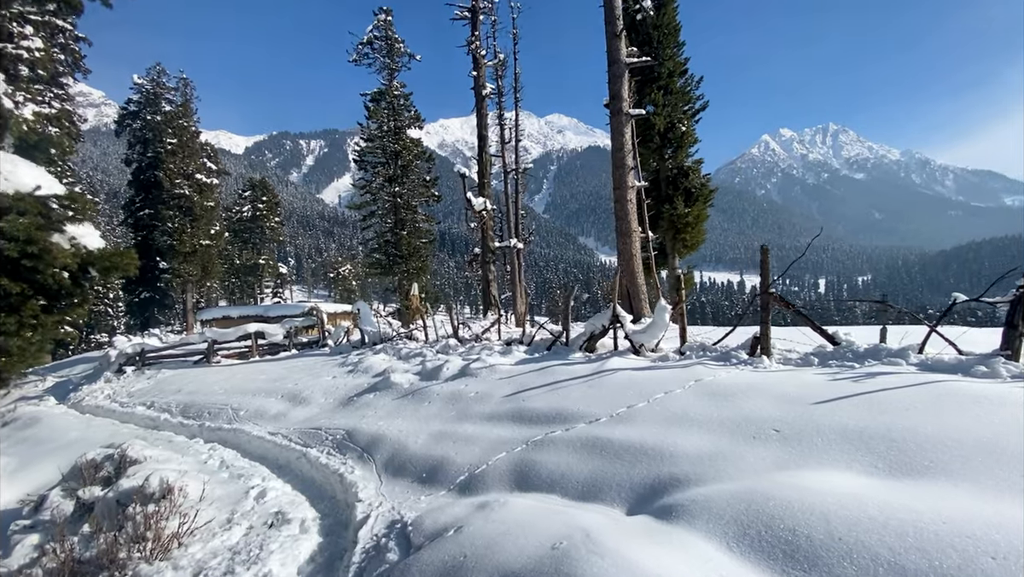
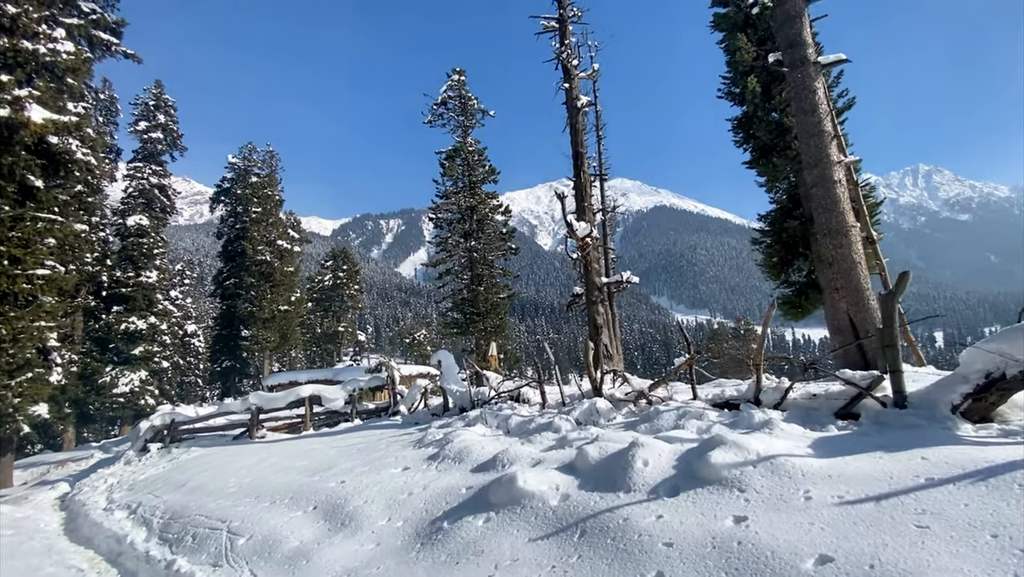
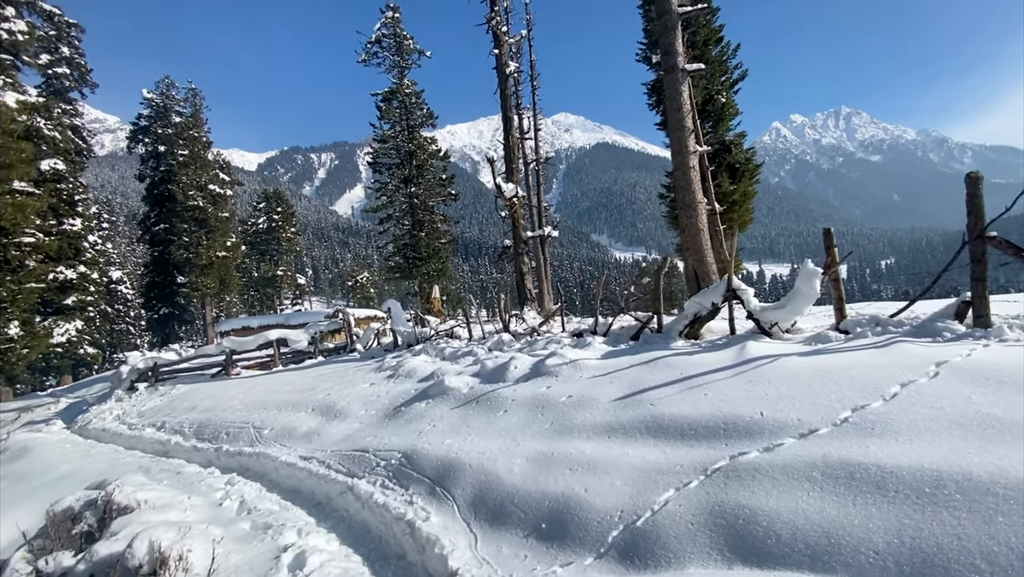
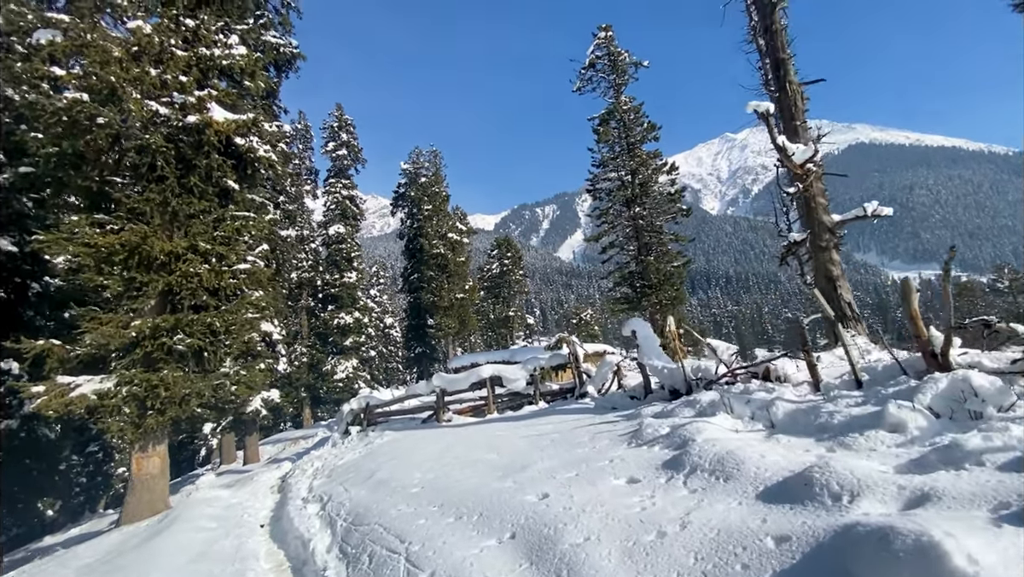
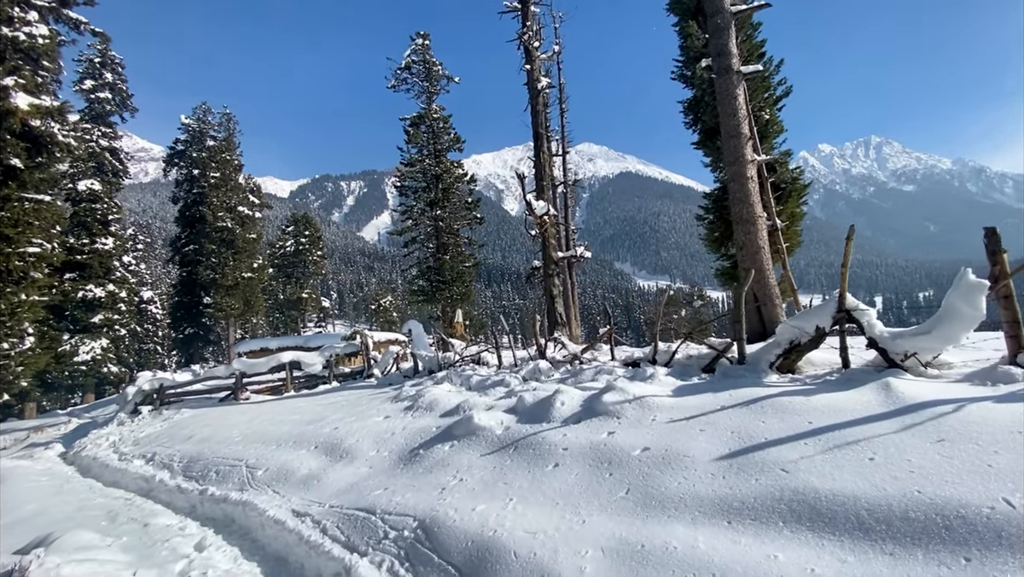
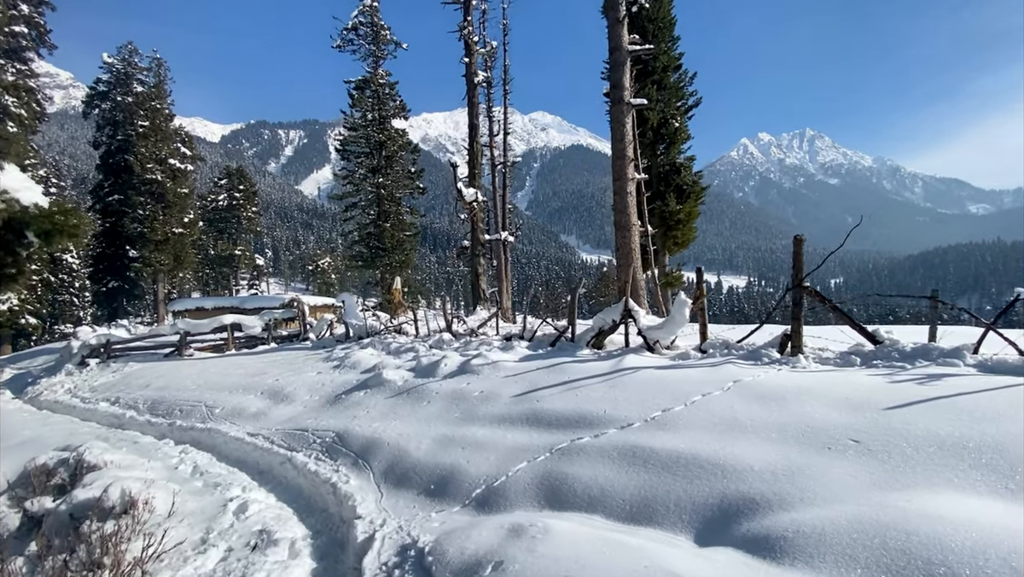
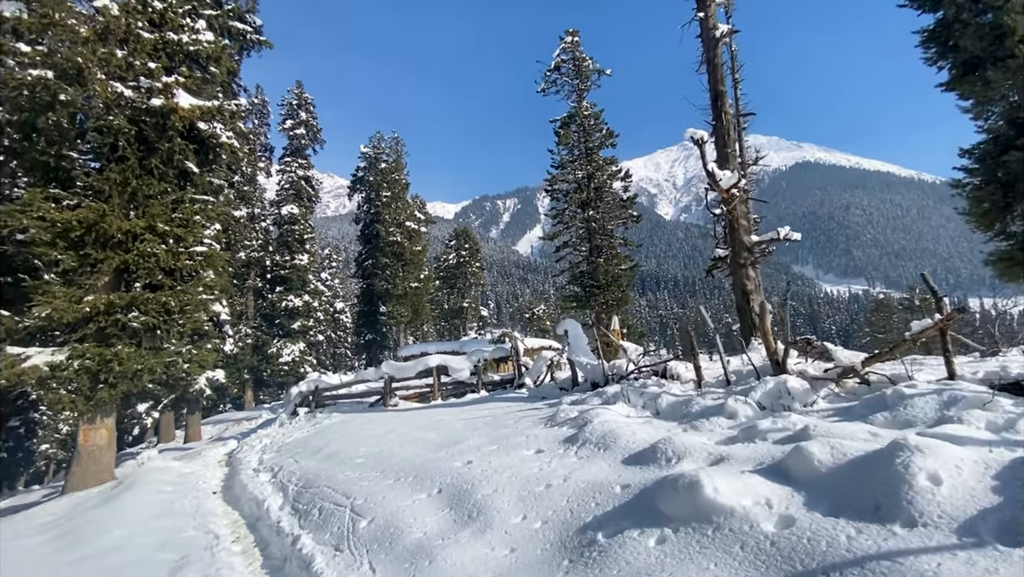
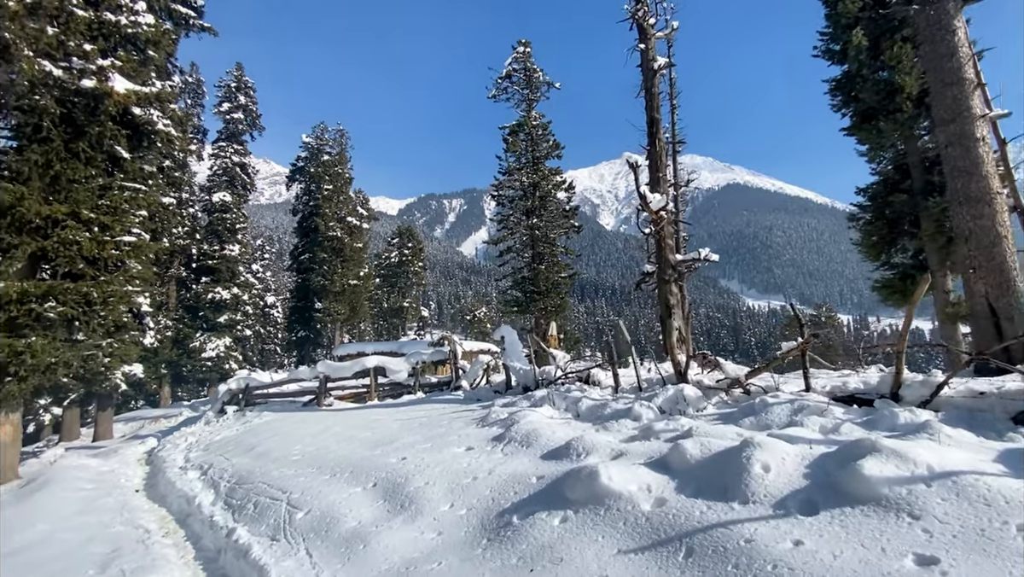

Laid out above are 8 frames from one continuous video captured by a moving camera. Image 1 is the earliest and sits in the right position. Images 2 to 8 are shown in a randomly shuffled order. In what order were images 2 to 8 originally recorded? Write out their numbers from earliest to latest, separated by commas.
6, 3, 5, 2, 8, 7, 4
